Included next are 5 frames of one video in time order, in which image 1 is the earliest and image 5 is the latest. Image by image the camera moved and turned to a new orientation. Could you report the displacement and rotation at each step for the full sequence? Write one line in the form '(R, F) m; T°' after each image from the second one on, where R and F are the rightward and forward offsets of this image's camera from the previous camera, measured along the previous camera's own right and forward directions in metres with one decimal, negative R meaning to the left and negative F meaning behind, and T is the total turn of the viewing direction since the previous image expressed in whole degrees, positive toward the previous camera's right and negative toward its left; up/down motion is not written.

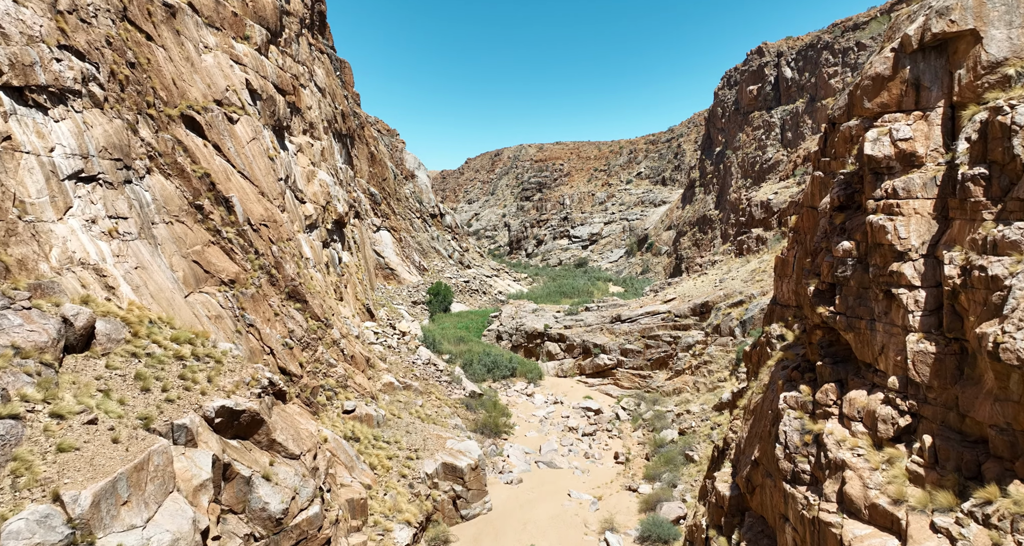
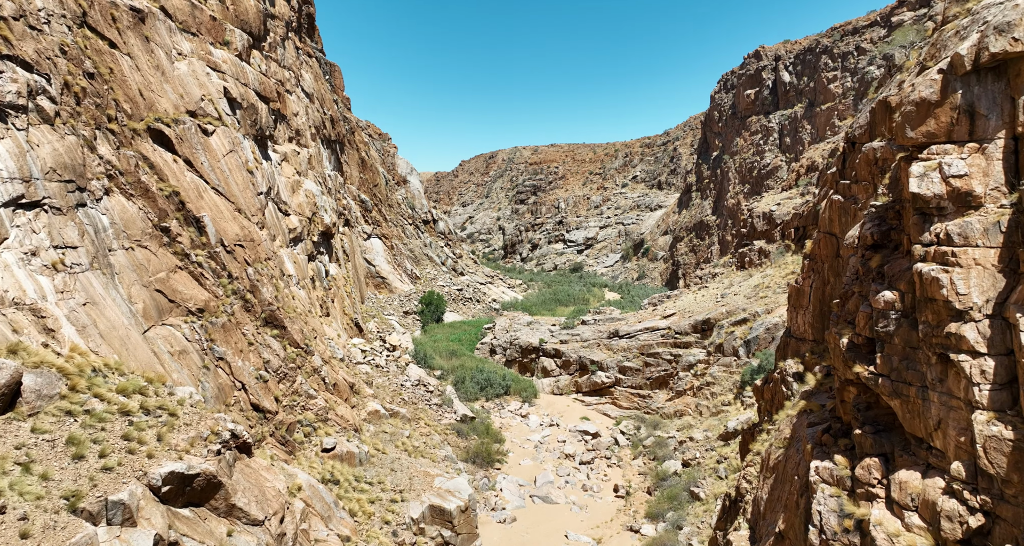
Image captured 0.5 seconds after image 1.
(0.0, +0.5) m; 0°
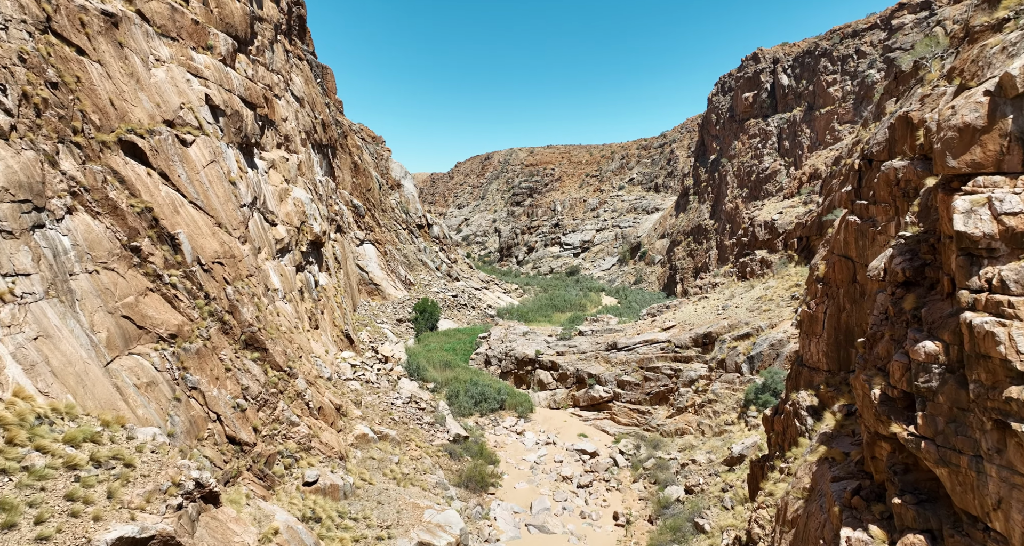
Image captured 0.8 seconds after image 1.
(0.0, +0.4) m; 0°
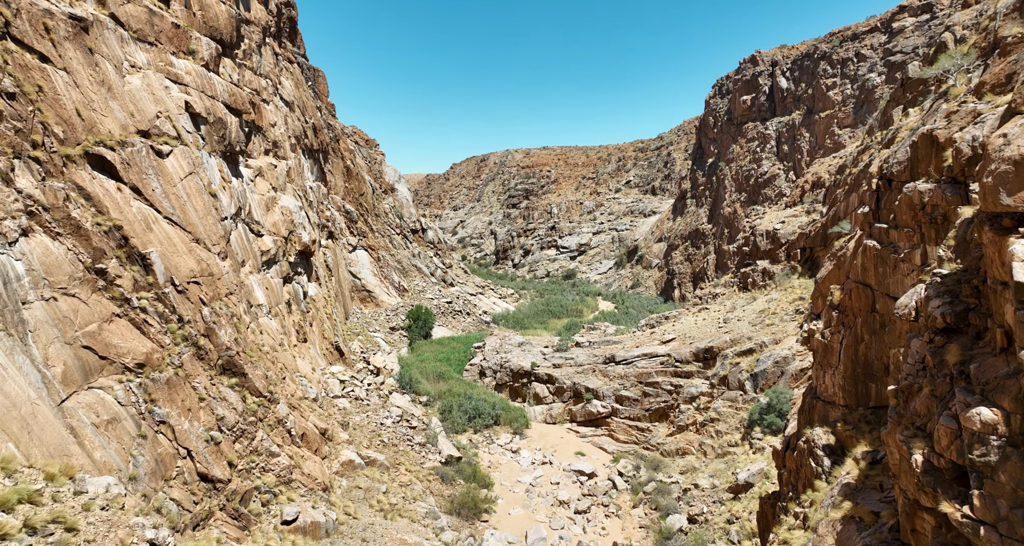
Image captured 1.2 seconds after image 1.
(0.0, +0.4) m; 0°
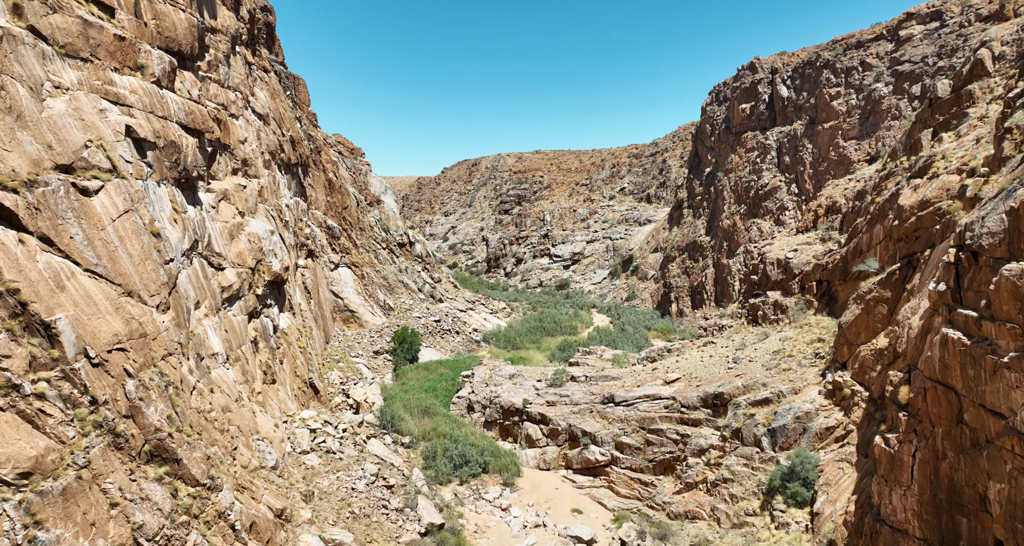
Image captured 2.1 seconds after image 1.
(+0.1, +1.2) m; +1°
